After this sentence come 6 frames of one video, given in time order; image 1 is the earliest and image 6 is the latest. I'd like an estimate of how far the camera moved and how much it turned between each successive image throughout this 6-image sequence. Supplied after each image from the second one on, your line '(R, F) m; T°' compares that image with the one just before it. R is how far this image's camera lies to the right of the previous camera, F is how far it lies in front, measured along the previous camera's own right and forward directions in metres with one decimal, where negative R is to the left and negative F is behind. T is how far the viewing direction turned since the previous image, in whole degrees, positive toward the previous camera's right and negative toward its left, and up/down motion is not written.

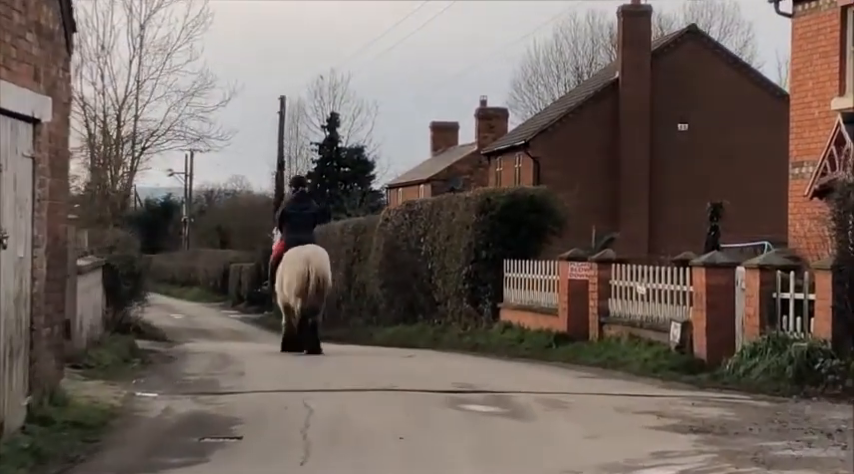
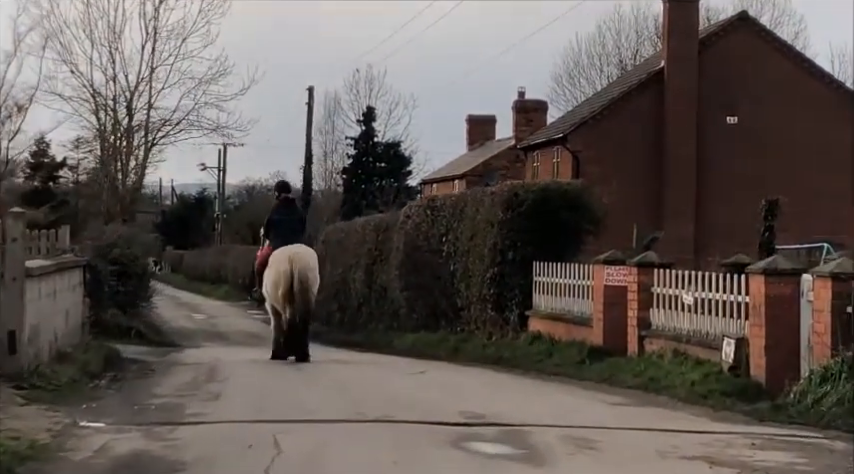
(+0.4, +2.5) m; -2°
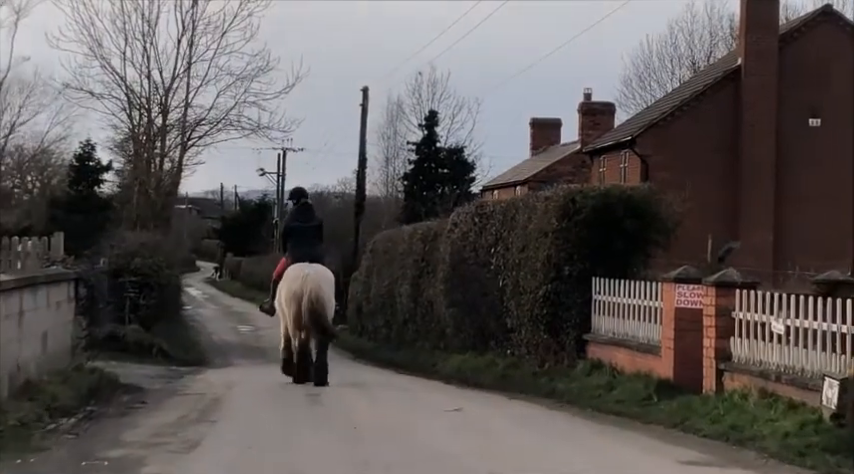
(+0.4, +2.8) m; -3°
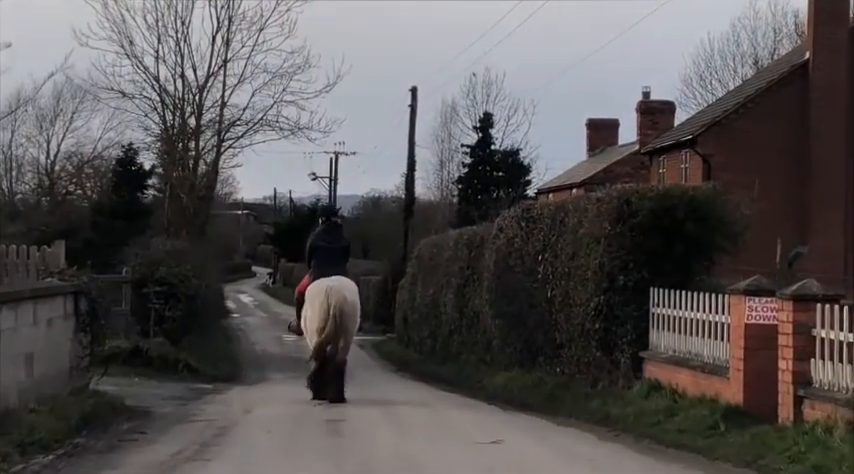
(+0.3, +1.9) m; -3°
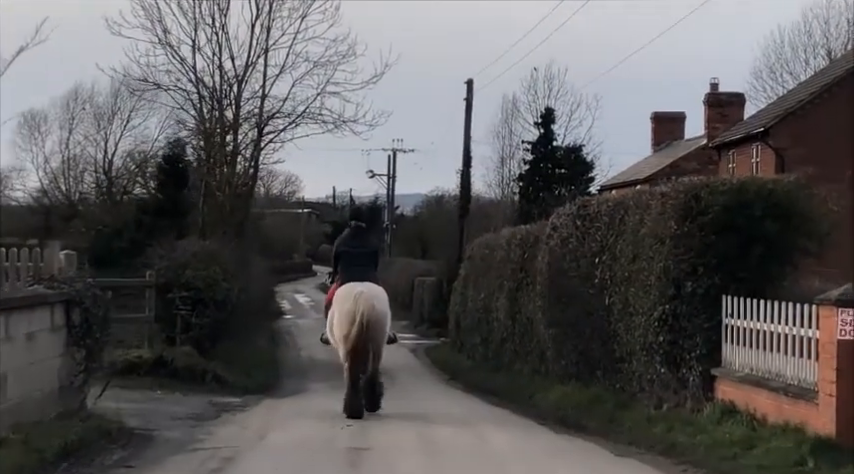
(+0.3, +2.1) m; -3°
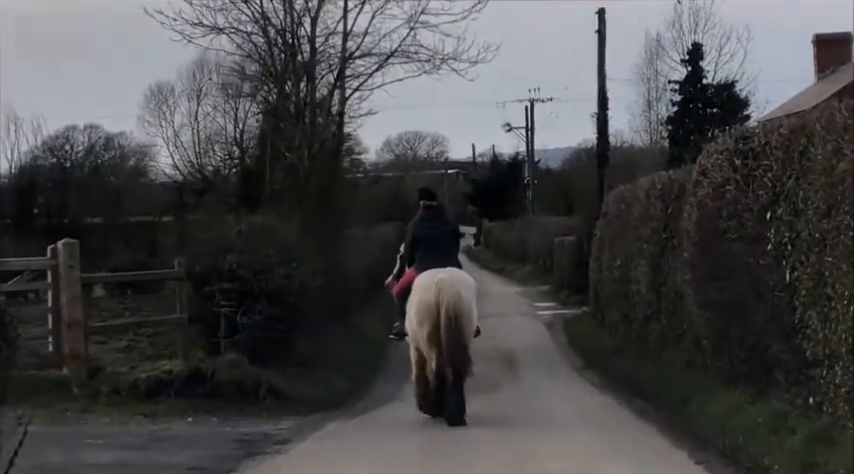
(+0.6, +5.6) m; -7°
